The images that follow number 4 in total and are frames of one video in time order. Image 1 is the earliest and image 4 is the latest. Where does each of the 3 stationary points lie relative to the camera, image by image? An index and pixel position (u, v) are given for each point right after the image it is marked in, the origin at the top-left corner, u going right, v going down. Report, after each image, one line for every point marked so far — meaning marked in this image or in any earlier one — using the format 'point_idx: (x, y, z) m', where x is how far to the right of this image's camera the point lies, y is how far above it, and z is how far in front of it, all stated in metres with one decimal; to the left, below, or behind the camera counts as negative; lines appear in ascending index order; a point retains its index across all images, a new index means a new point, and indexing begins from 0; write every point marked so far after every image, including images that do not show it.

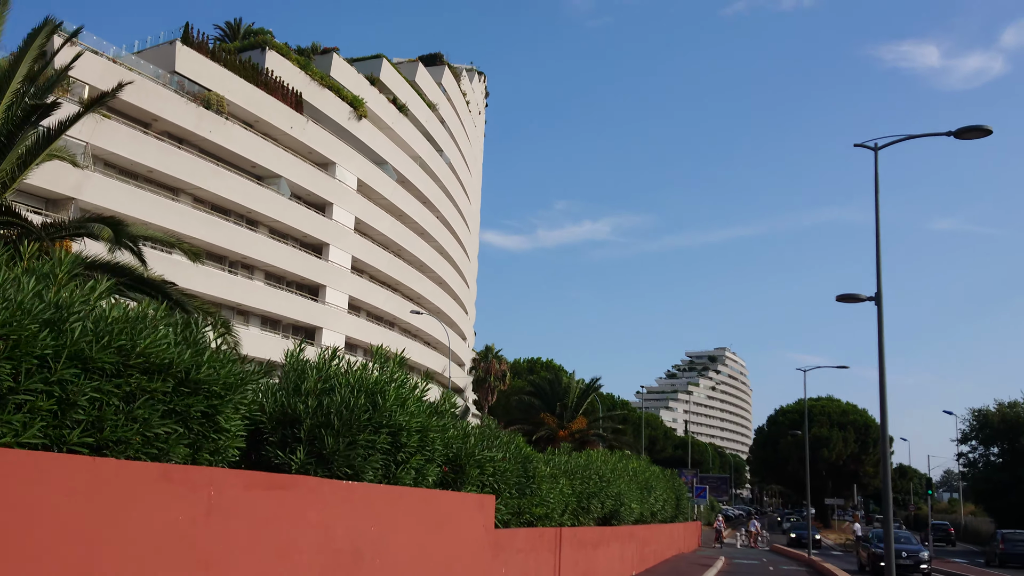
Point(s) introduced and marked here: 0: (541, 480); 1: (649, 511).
0: (+0.3, -2.1, +9.3) m
1: (+2.6, -4.3, +16.2) m
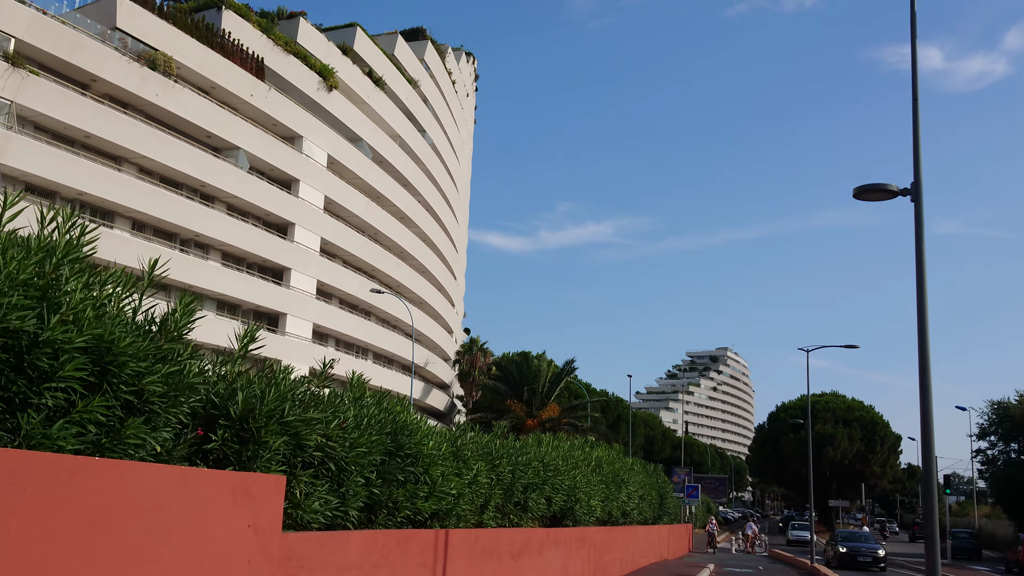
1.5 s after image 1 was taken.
0: (-0.6, -1.4, +6.6) m
1: (+1.7, -3.6, +13.5) m
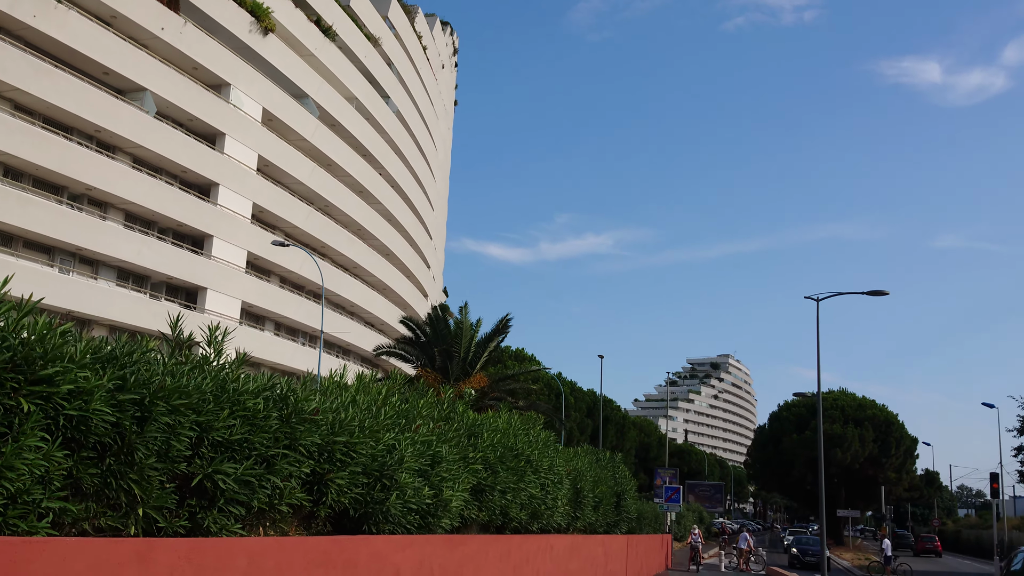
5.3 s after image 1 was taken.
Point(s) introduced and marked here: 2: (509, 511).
0: (-2.3, 0.0, +1.5) m
1: (+0.1, -2.3, +8.4) m
2: (0.0, -2.2, +8.3) m
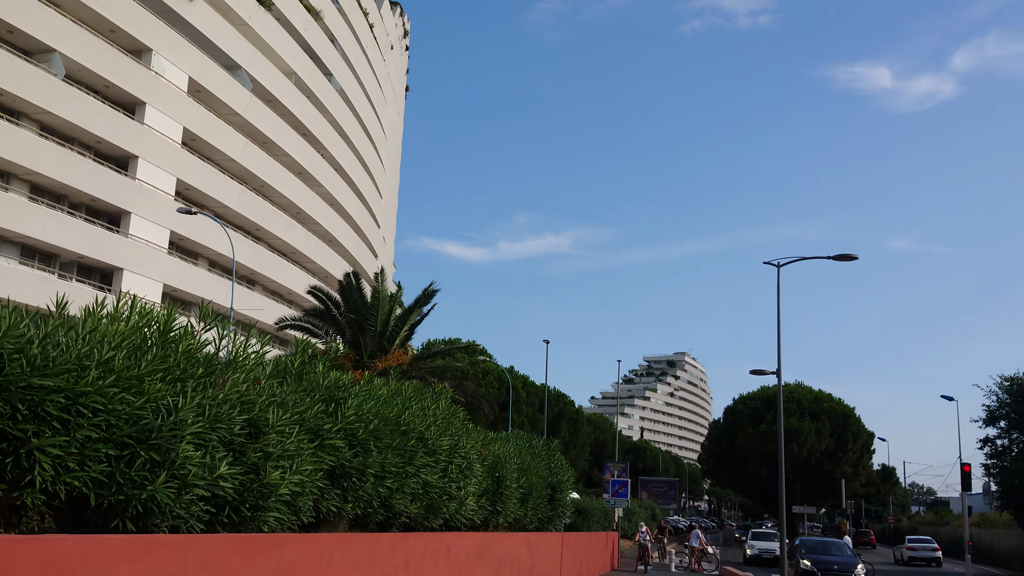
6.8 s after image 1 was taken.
0: (-2.8, +0.6, -0.4) m
1: (-0.8, -1.7, +6.6) m
2: (-0.9, -1.7, +6.4) m
